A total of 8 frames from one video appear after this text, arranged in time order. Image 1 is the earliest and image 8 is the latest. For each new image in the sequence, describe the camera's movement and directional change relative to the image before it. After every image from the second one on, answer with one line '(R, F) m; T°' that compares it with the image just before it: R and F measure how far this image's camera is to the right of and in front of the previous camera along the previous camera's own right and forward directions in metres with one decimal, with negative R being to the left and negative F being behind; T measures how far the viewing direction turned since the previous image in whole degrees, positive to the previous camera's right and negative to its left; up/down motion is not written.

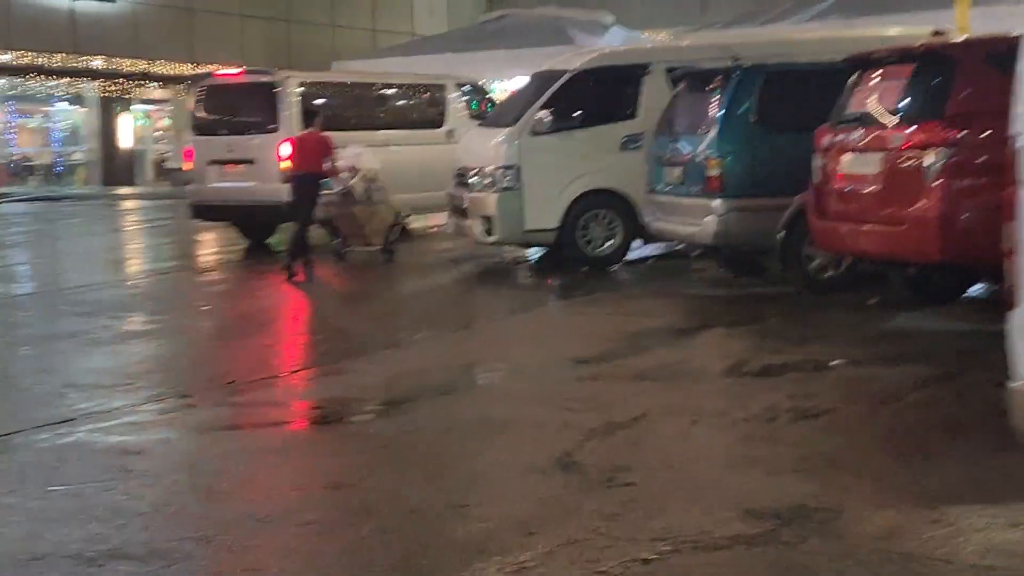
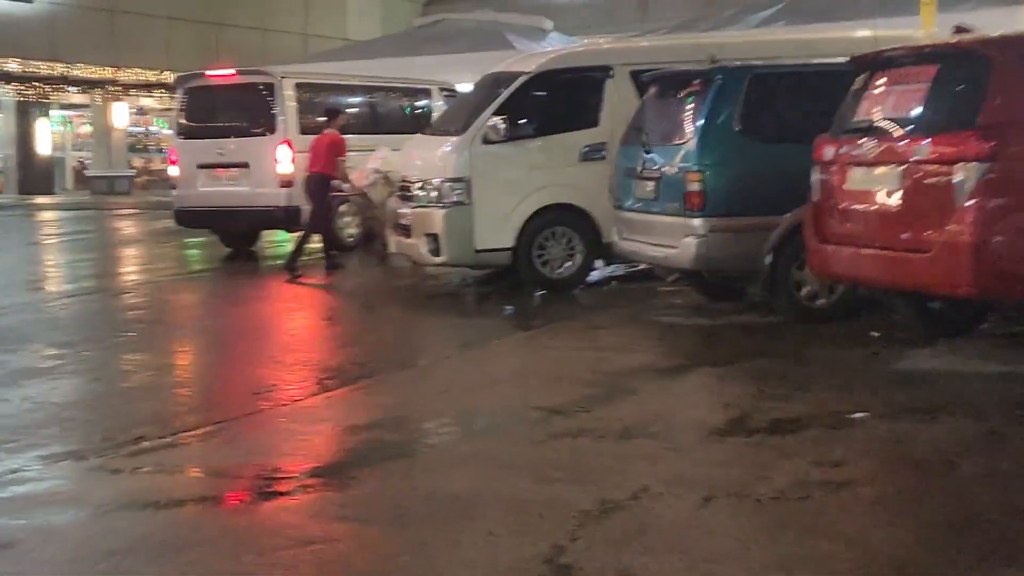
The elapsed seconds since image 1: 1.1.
(-0.1, +1.1) m; +3°
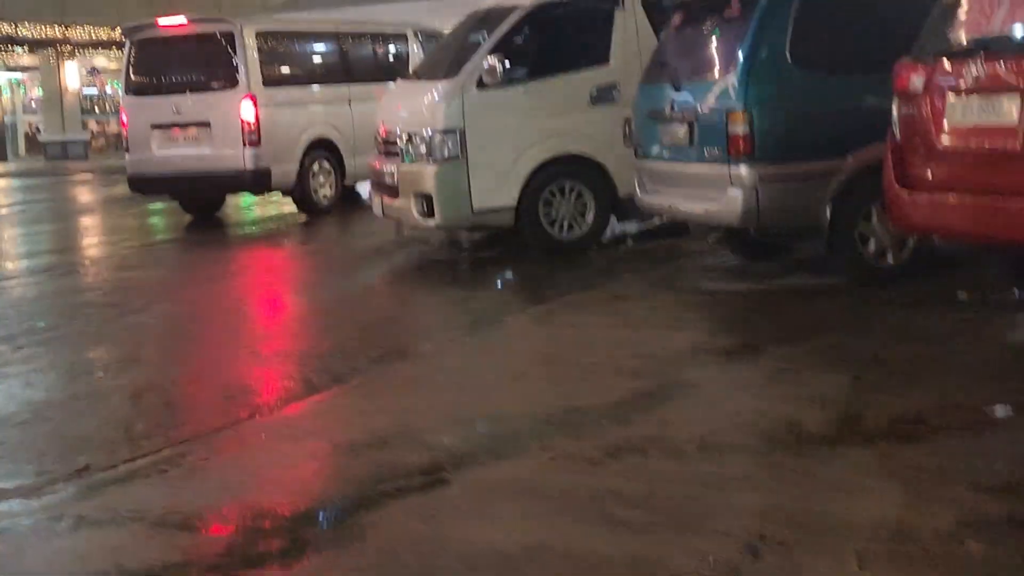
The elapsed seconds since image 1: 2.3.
(-0.2, +1.2) m; +1°
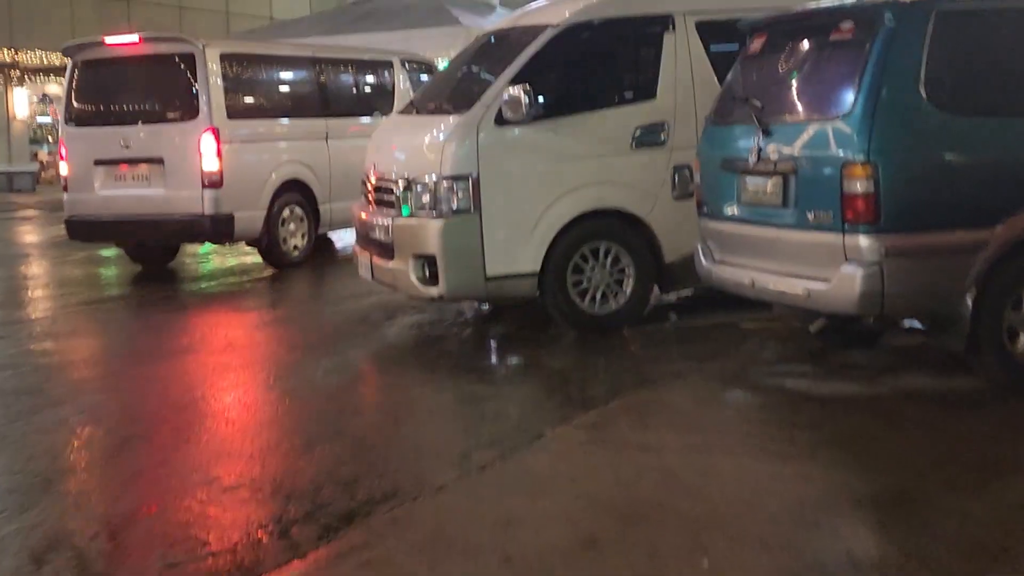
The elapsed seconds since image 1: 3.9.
(-0.3, +1.7) m; +2°
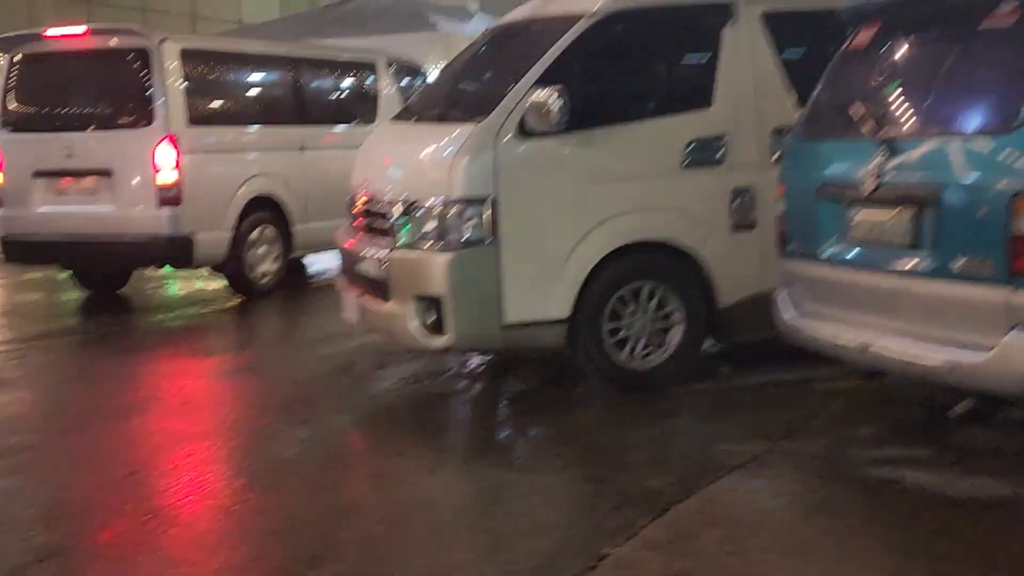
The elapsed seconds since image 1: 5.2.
(-0.2, +1.4) m; +1°
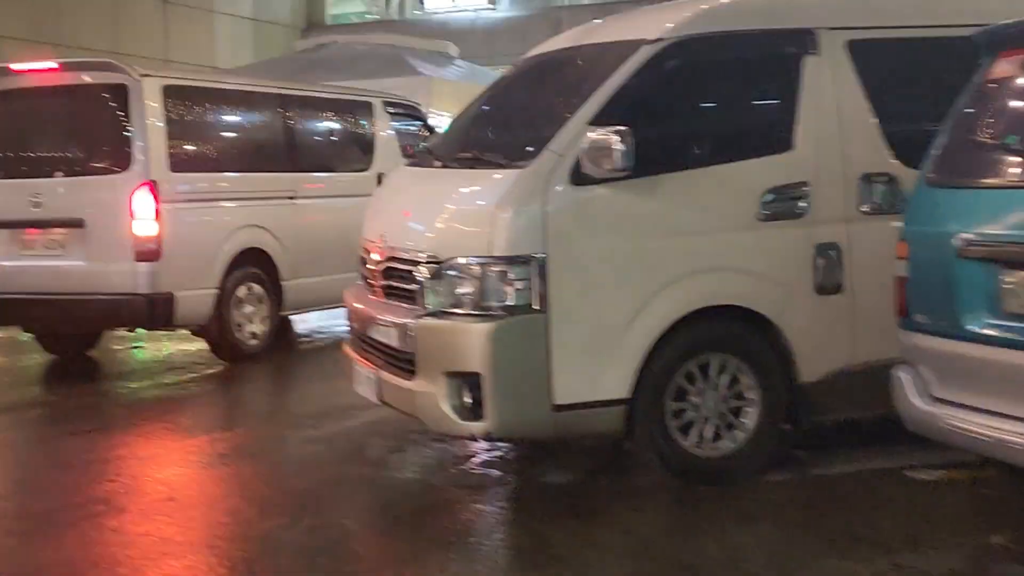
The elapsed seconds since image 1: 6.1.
(-0.3, +0.9) m; +1°
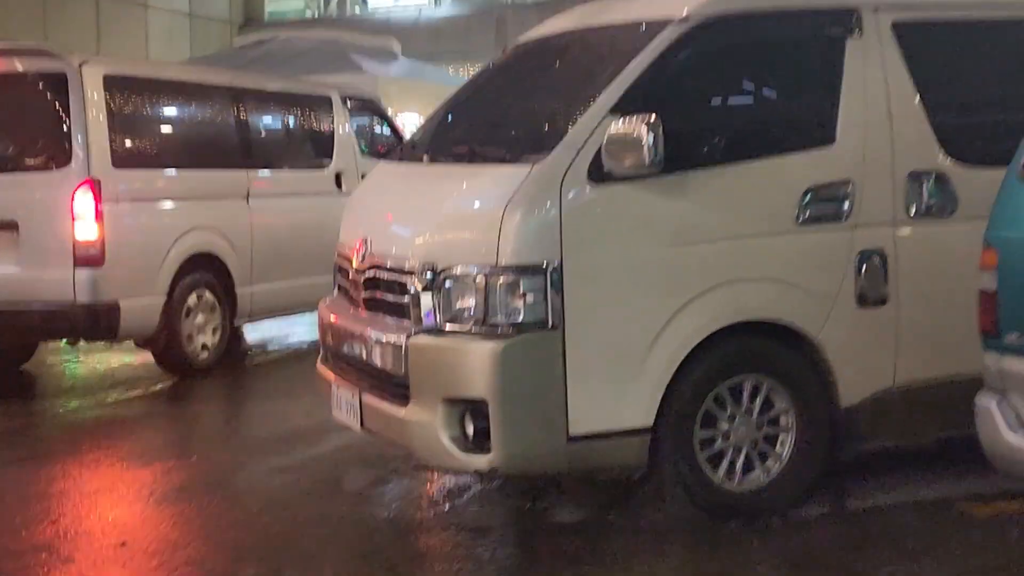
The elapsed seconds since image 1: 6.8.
(-0.2, +0.6) m; +3°
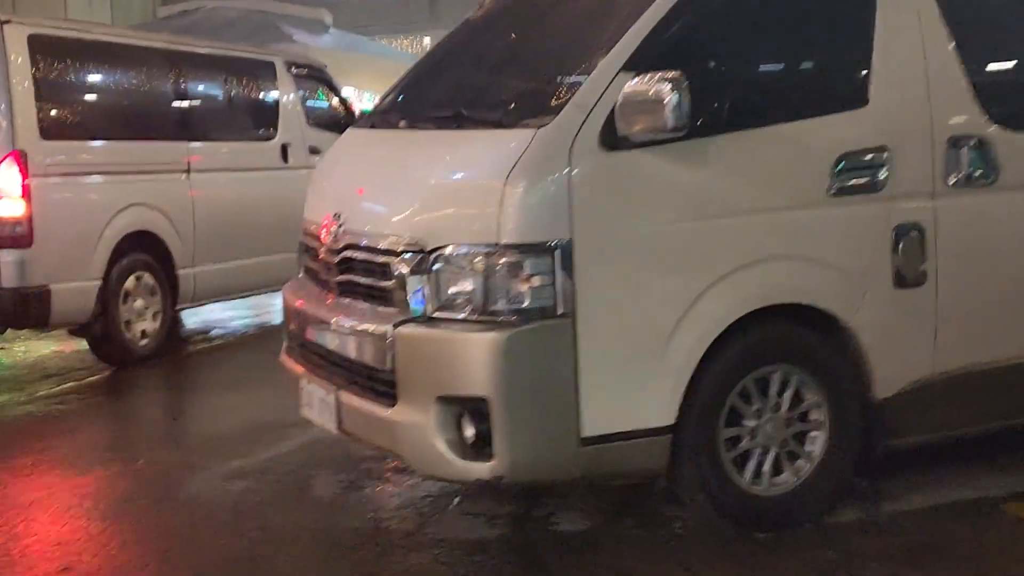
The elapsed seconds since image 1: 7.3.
(-0.2, +0.5) m; +3°
